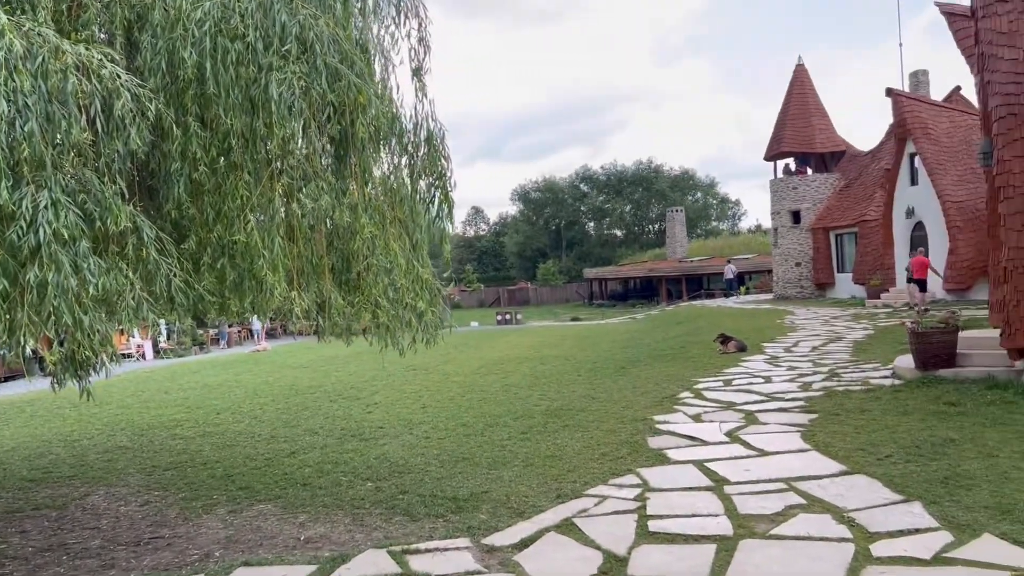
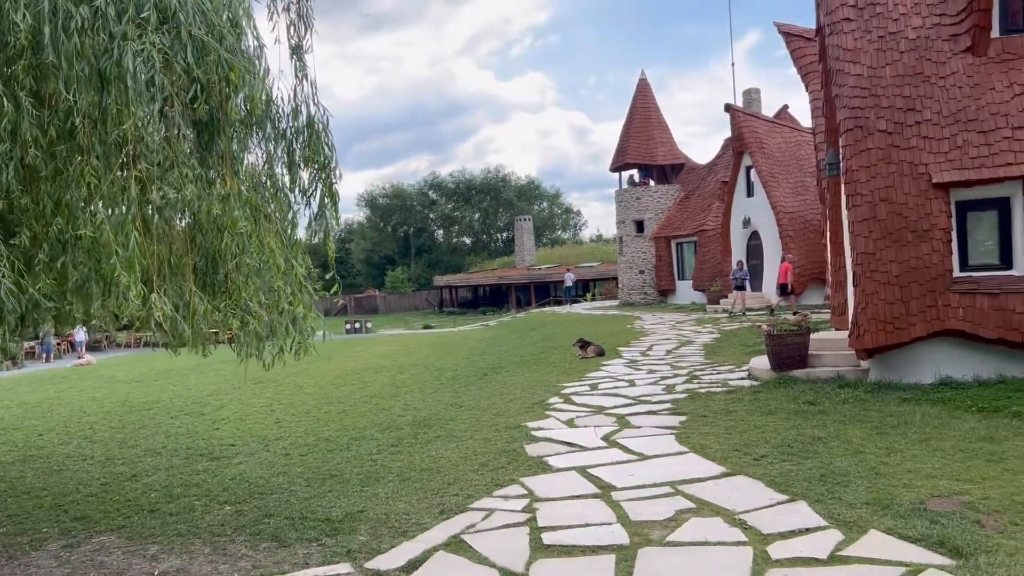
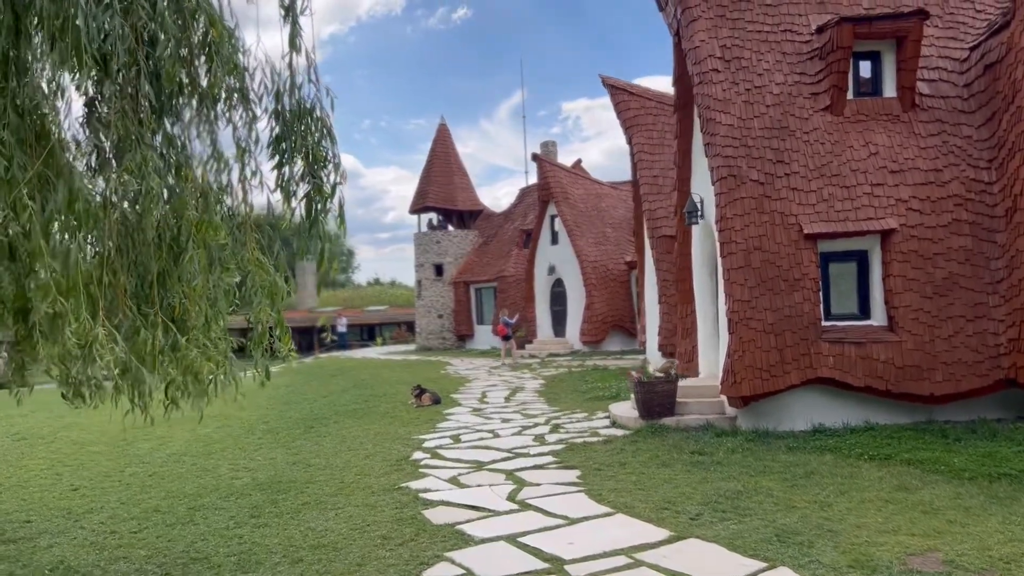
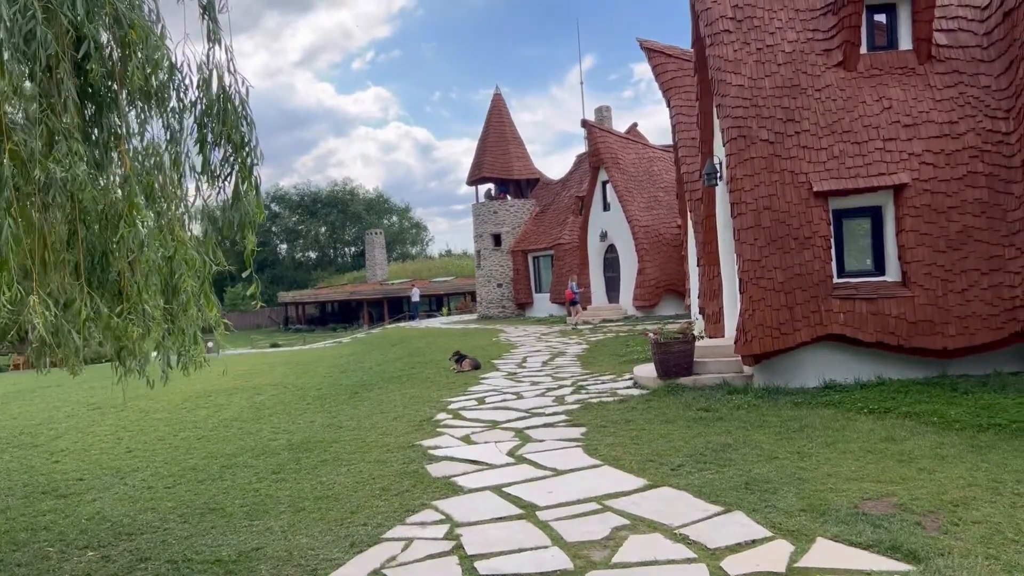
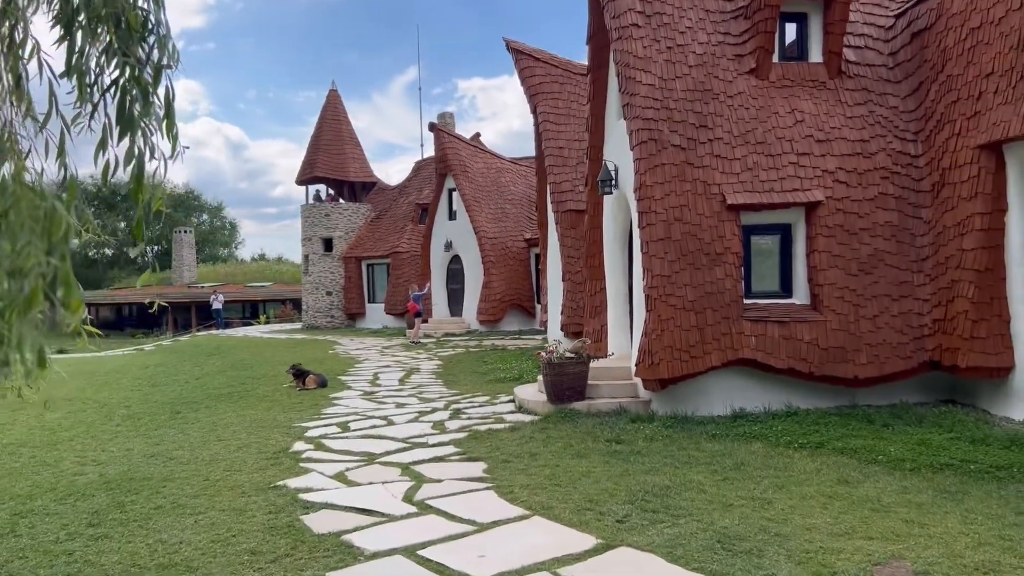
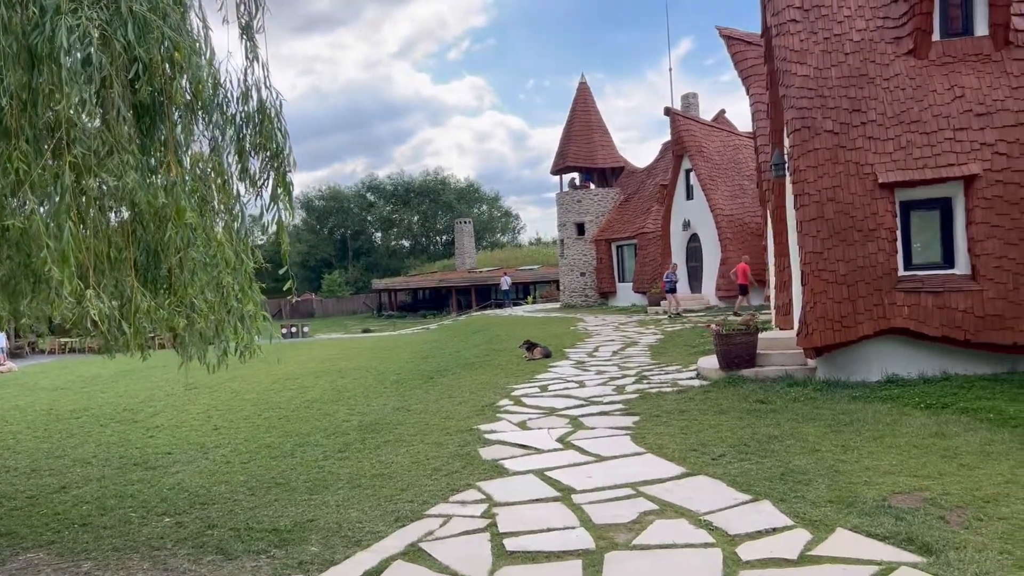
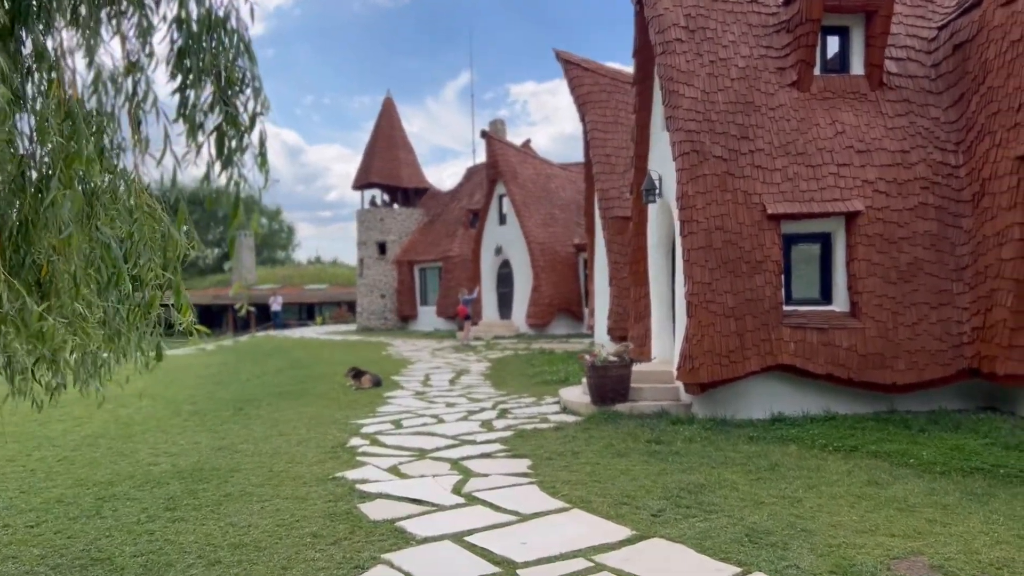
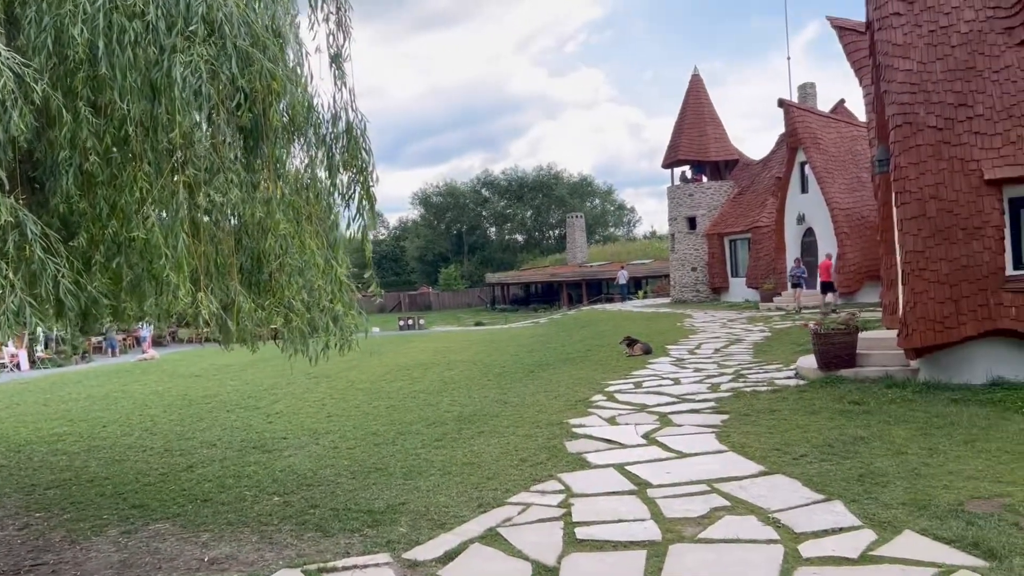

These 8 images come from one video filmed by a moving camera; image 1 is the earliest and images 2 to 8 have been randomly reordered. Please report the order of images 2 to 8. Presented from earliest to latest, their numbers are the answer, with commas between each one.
8, 2, 6, 4, 3, 7, 5
